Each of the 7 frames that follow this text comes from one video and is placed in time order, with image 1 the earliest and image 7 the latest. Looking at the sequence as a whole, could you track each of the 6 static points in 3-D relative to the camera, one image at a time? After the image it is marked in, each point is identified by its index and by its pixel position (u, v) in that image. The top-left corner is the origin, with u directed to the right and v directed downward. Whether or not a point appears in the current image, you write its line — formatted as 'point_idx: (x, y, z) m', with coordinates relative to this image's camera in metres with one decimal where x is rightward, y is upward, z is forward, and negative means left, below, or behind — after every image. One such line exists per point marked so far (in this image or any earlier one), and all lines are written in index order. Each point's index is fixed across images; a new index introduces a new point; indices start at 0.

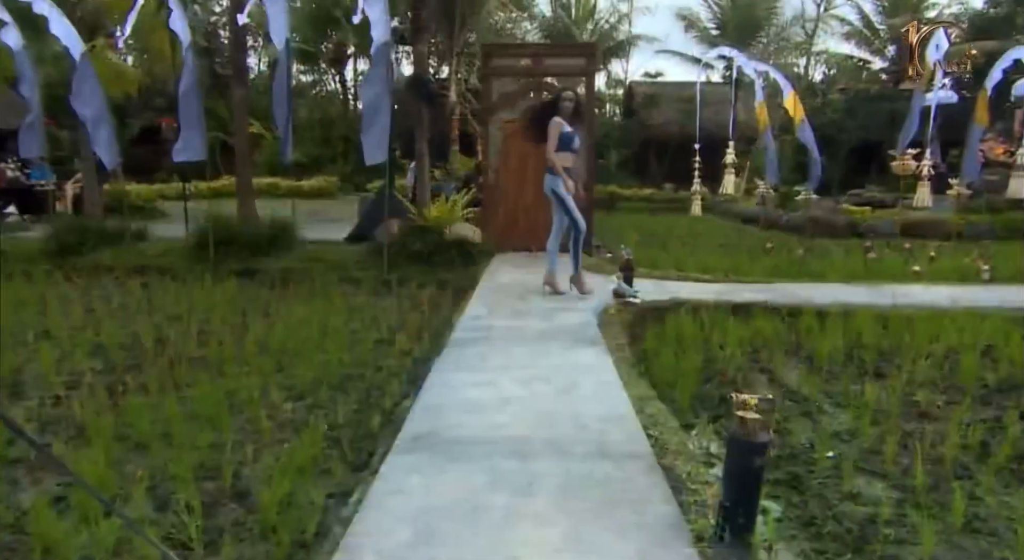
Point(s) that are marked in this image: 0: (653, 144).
0: (+4.1, +3.9, +17.9) m
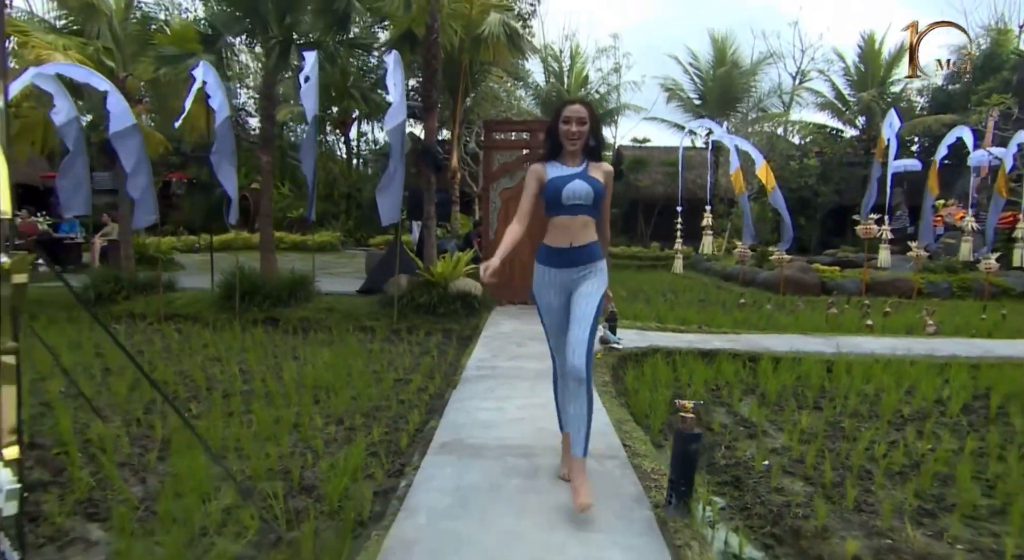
0: (+4.0, +2.3, +19.0) m
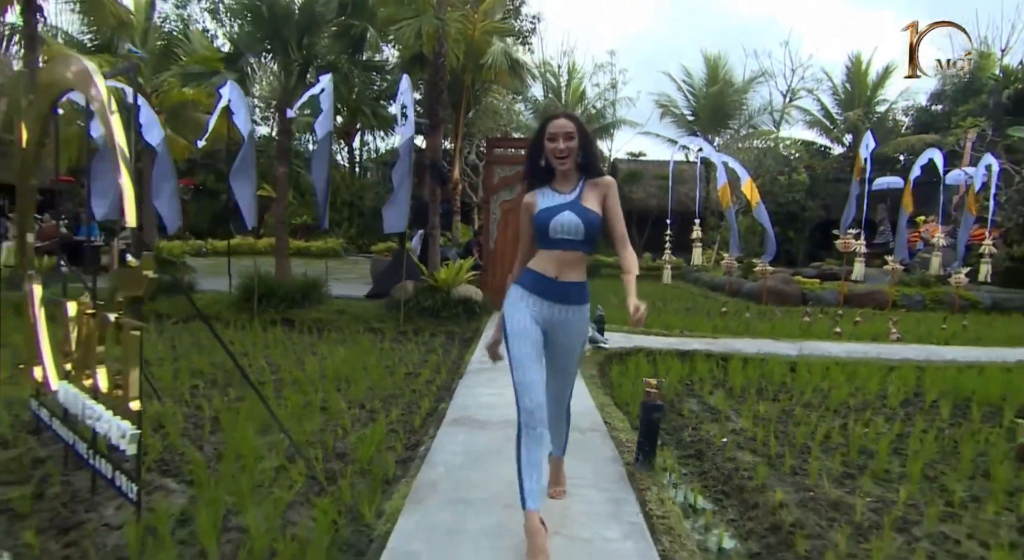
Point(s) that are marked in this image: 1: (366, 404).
0: (+3.9, +2.0, +19.6) m
1: (-1.1, -0.9, +4.5) m
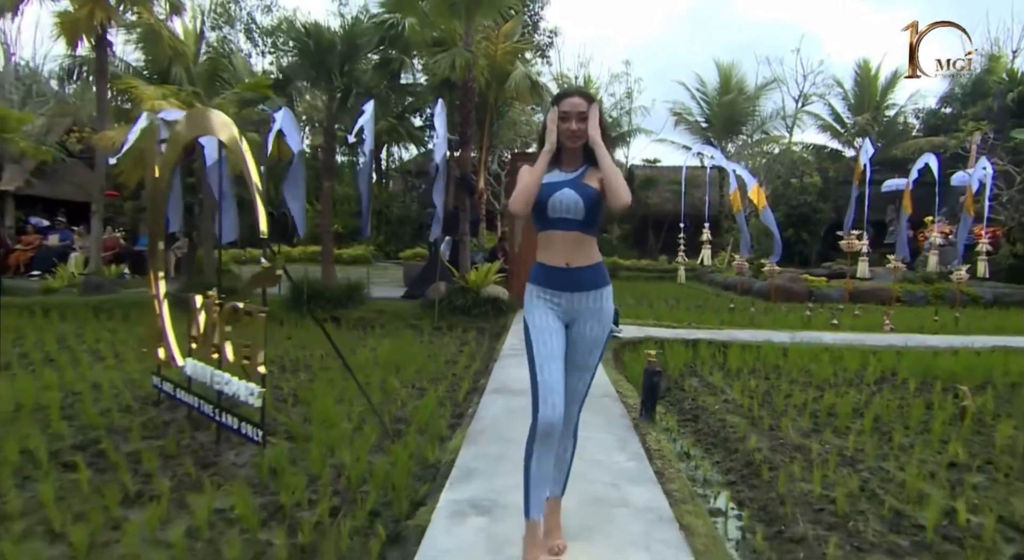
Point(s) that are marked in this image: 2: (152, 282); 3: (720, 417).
0: (+4.6, +1.9, +20.3) m
1: (-0.8, -0.9, +5.3) m
2: (-2.7, 0.0, +4.7) m
3: (+1.4, -0.9, +4.2) m
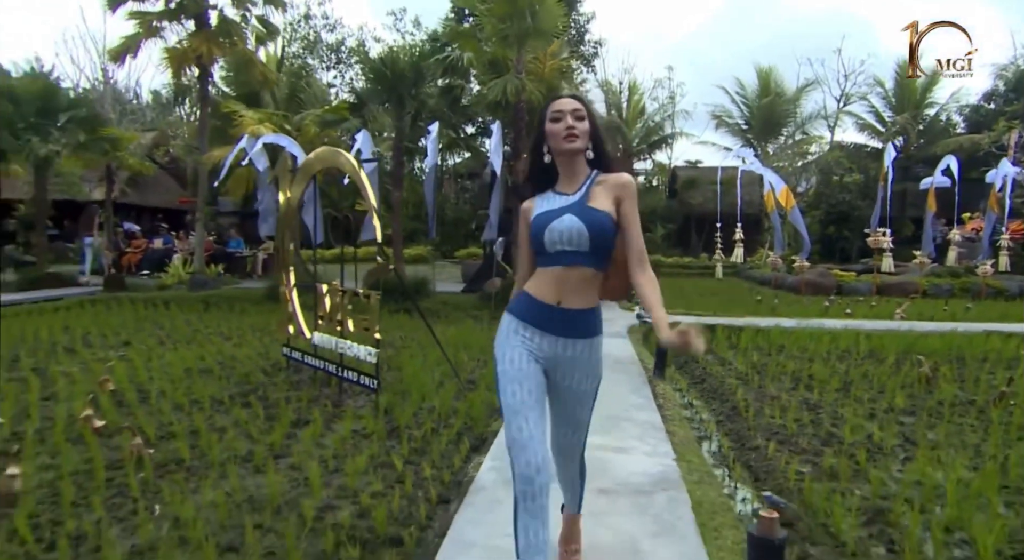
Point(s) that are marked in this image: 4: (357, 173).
0: (+6.2, +2.1, +21.1) m
1: (-0.3, -0.8, +6.7) m
2: (-2.3, 0.0, +6.2) m
3: (+1.8, -0.9, +5.4) m
4: (-1.3, +0.9, +5.3) m
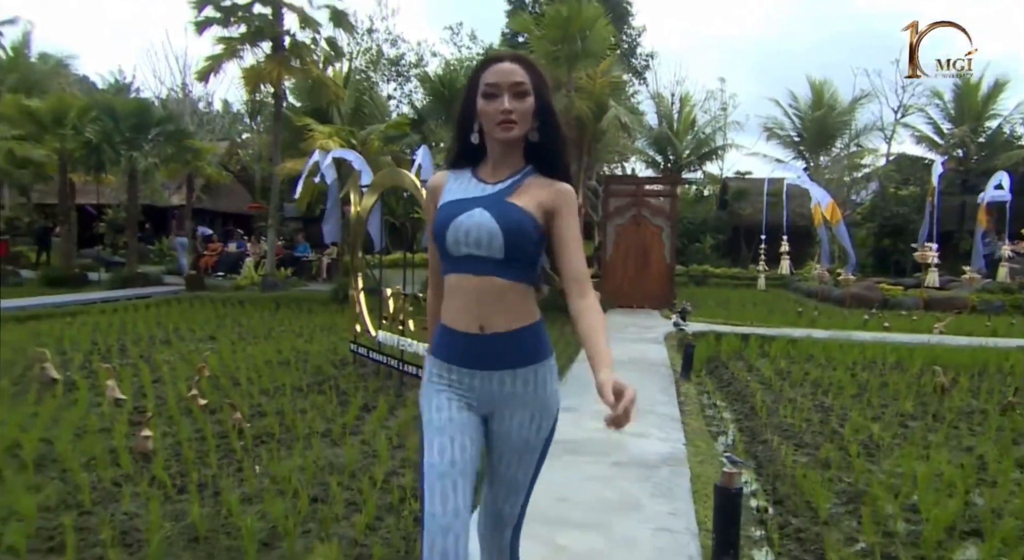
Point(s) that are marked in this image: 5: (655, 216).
0: (+7.9, +1.7, +21.2) m
1: (+0.2, -0.9, +7.3) m
2: (-1.8, 0.0, +7.0) m
3: (+2.2, -1.0, +5.8) m
4: (-0.9, +0.9, +6.0) m
5: (+3.0, +1.3, +12.8) m
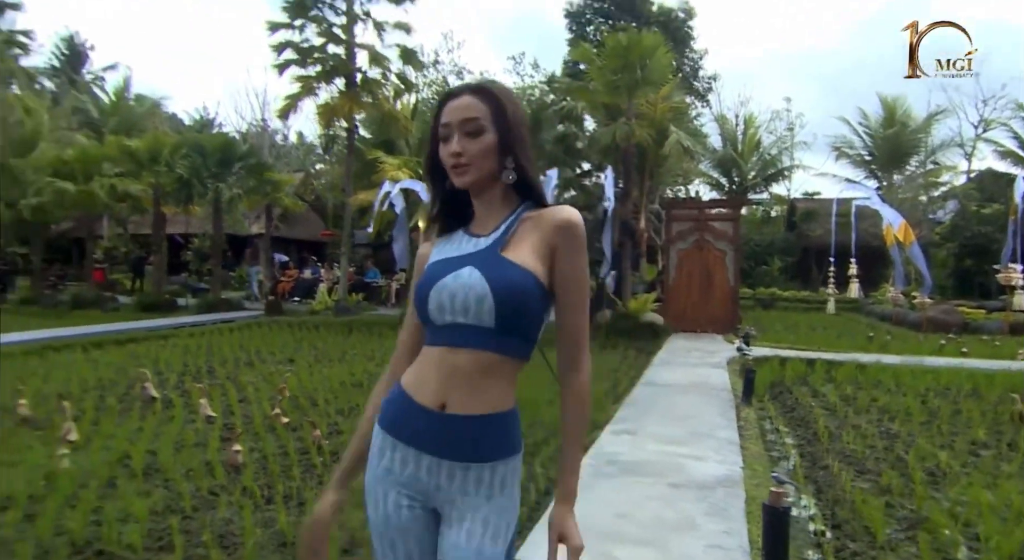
0: (+10.0, +0.9, +20.6) m
1: (+0.9, -1.2, +7.5) m
2: (-1.1, -0.3, +7.4) m
3: (+2.8, -1.2, +5.8) m
4: (-0.3, +0.6, +6.3) m
5: (+4.3, +0.8, +12.8) m
